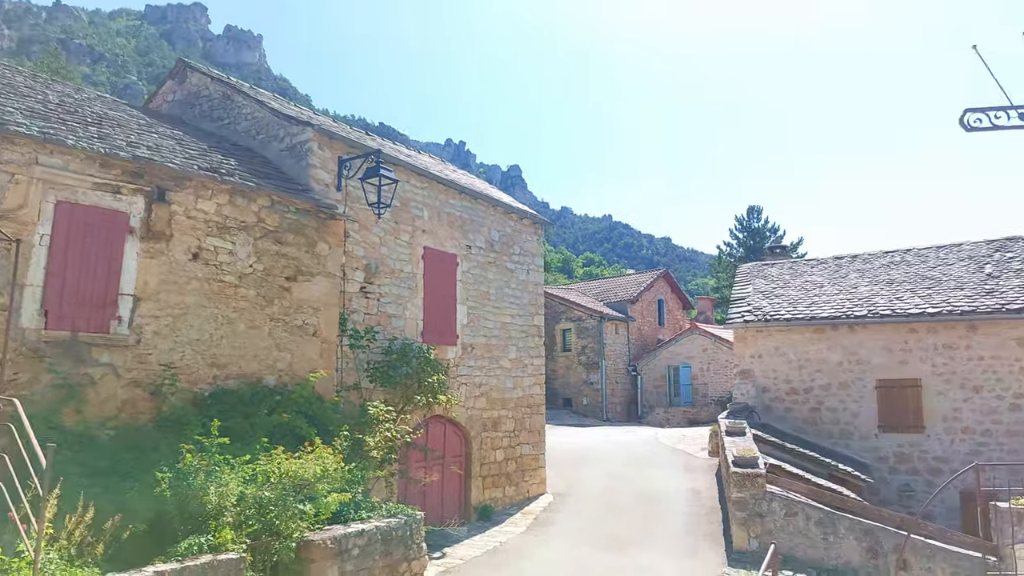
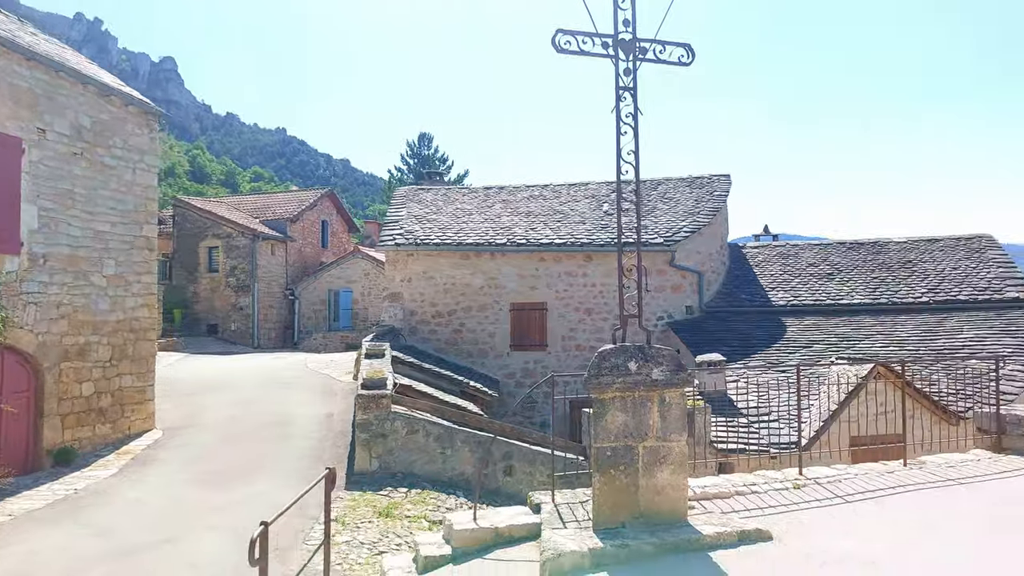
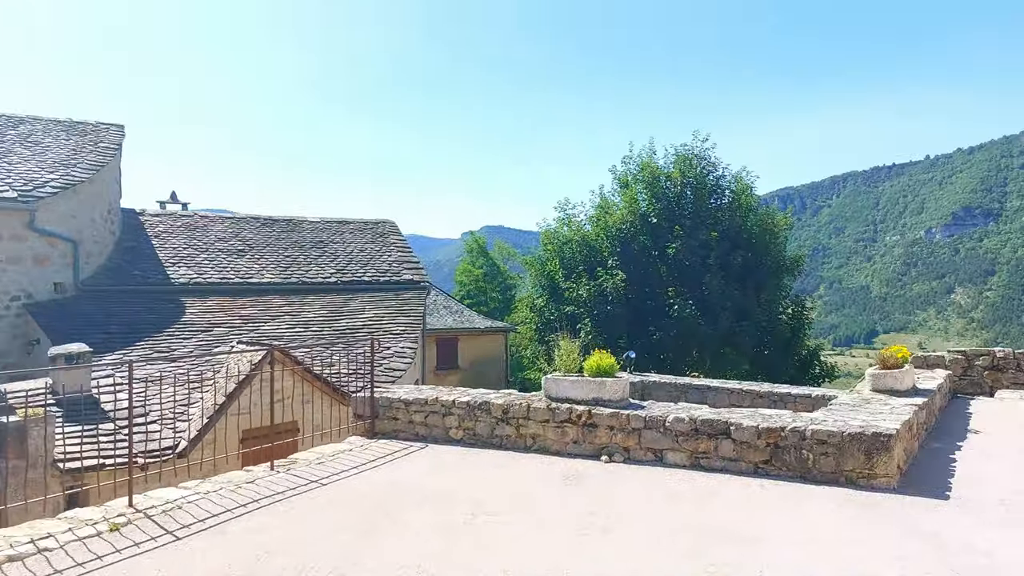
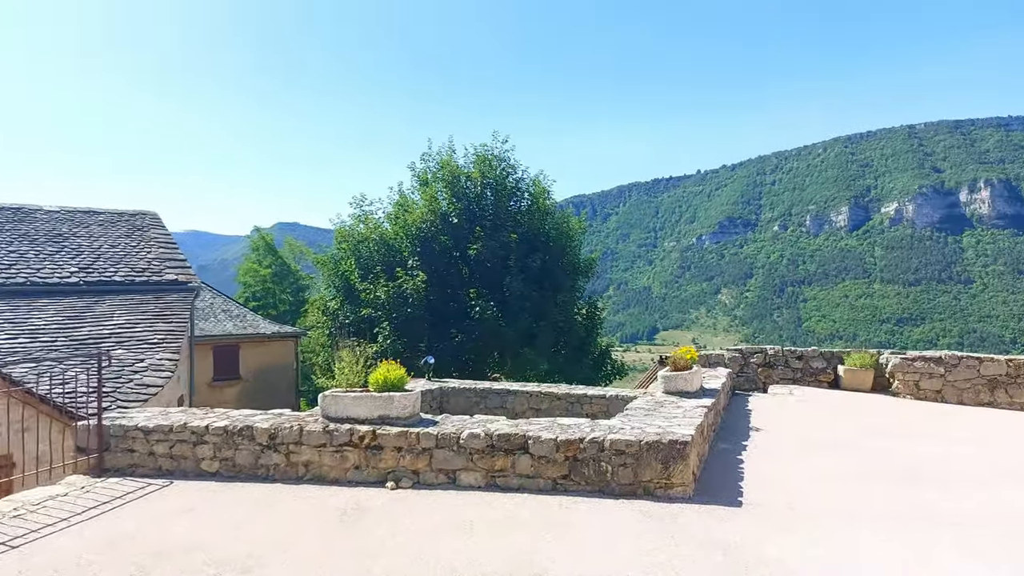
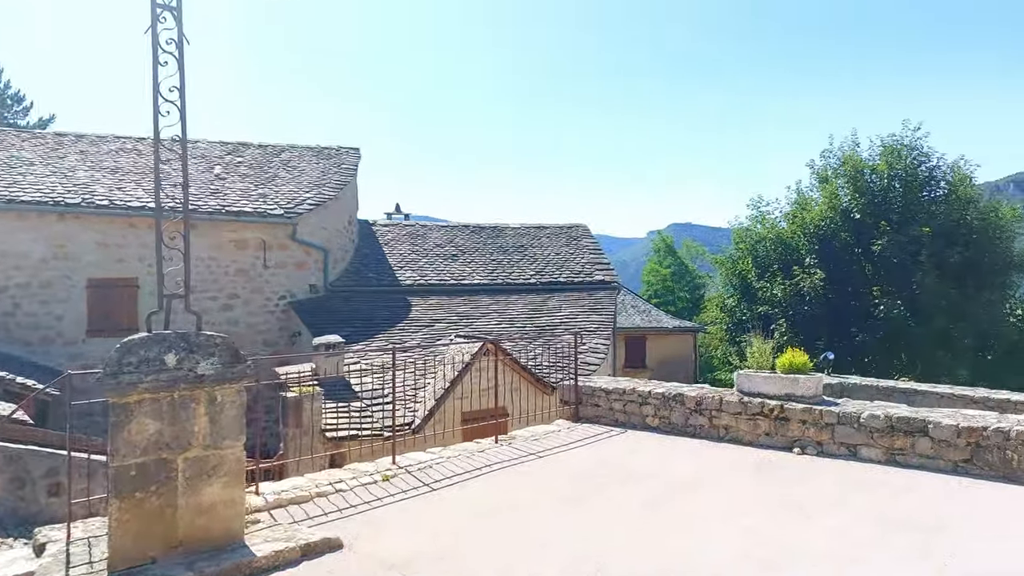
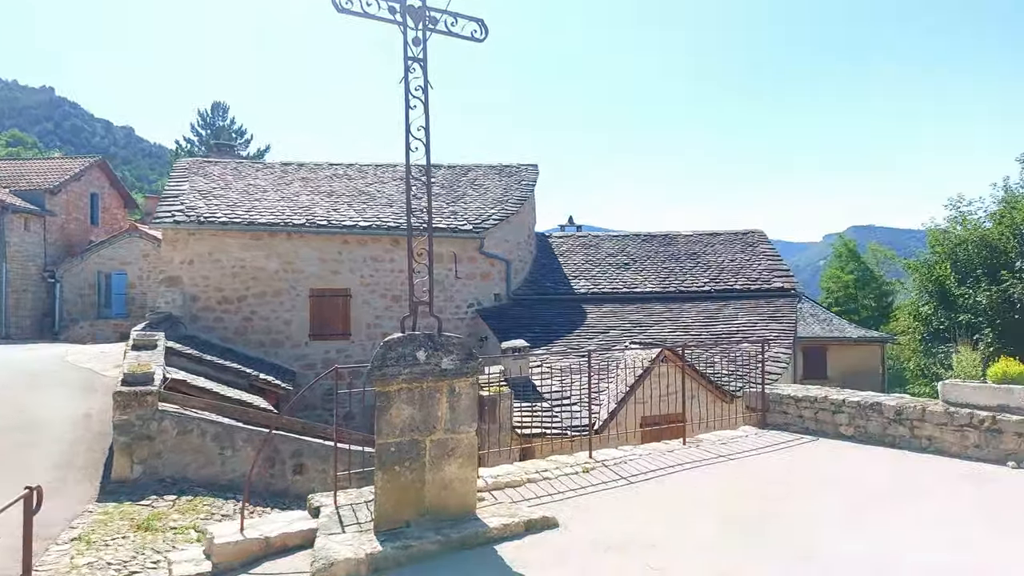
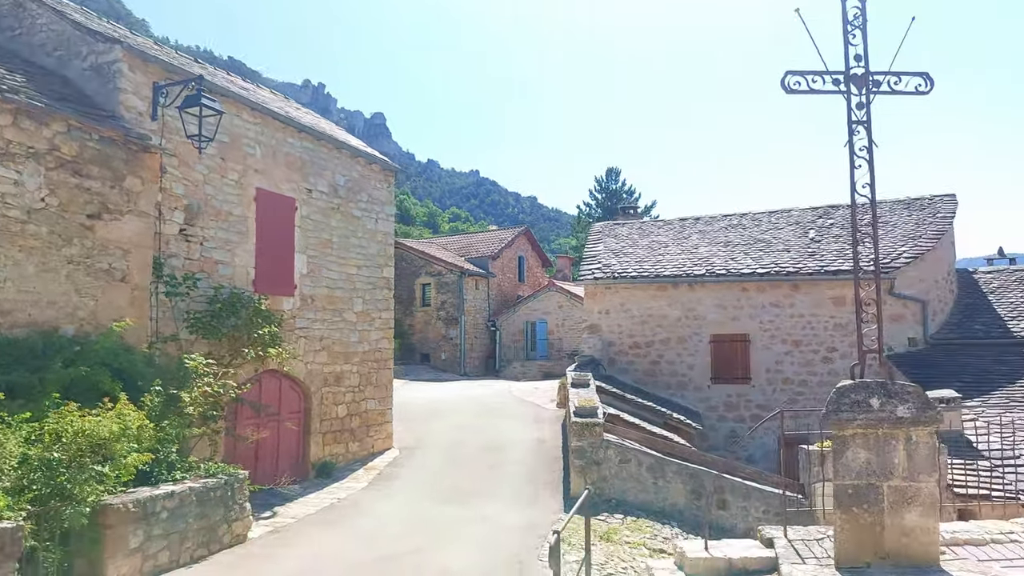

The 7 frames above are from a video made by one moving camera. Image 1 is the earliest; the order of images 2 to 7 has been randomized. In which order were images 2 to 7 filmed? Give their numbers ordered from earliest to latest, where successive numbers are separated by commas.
7, 2, 6, 5, 3, 4
